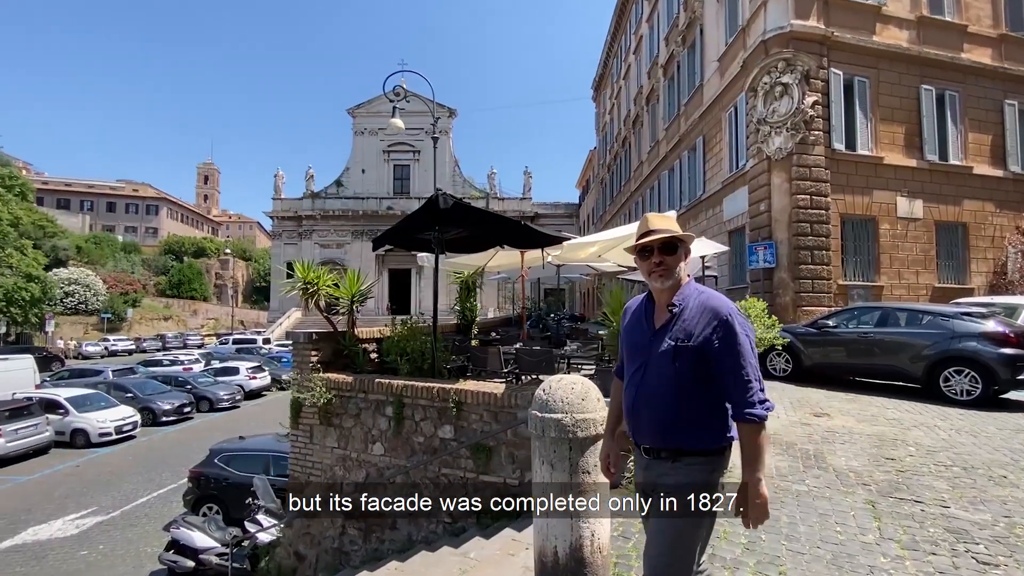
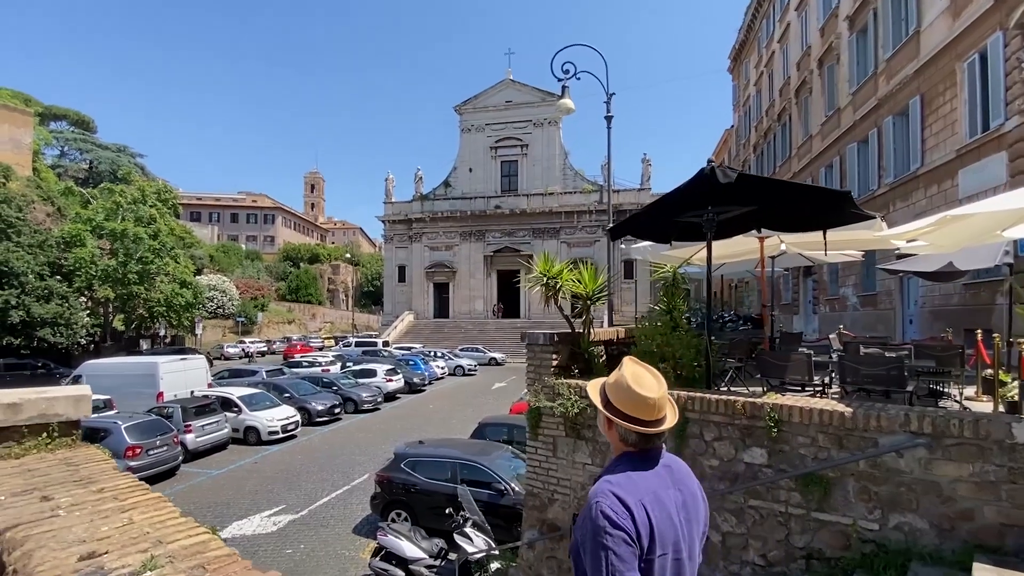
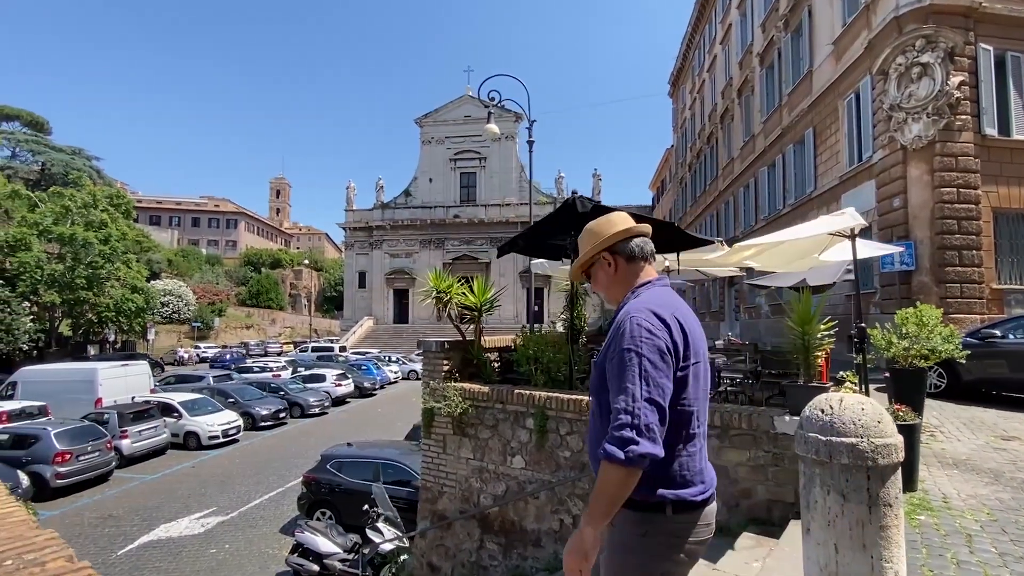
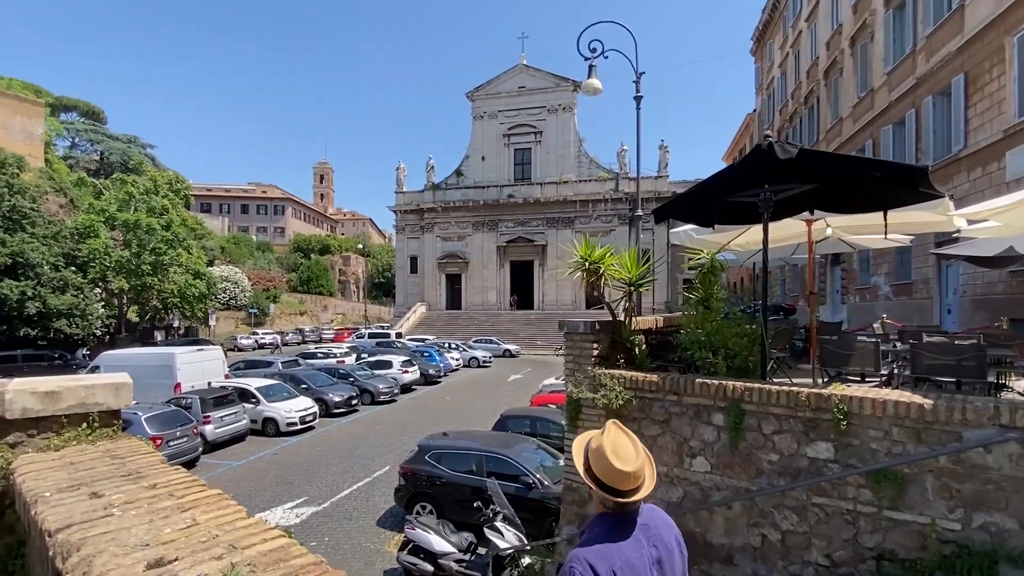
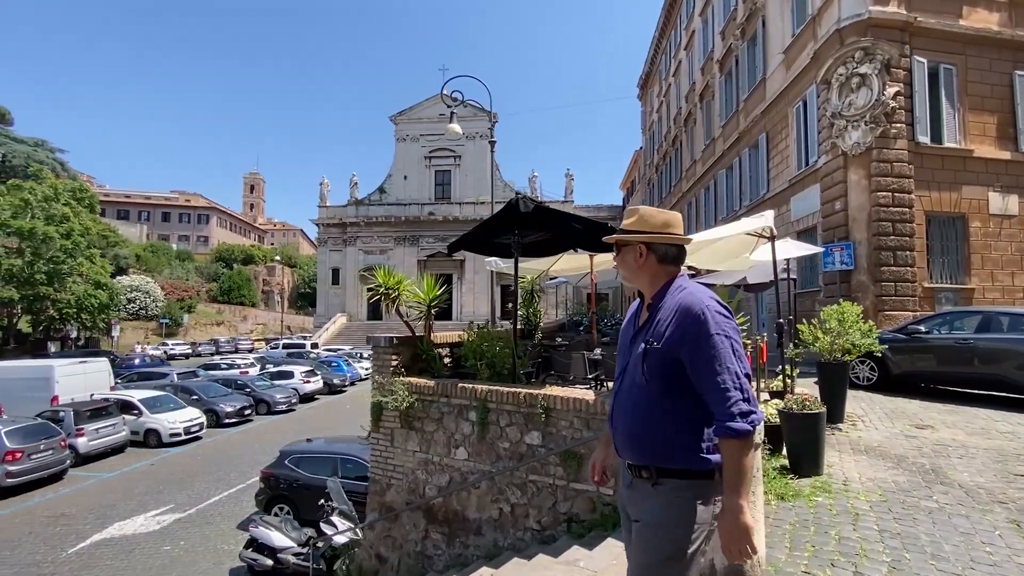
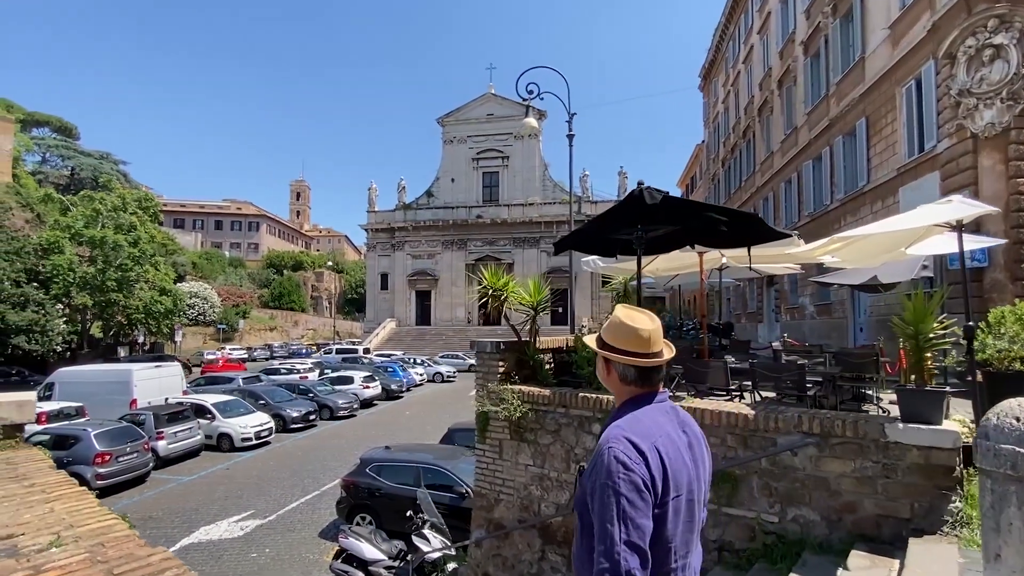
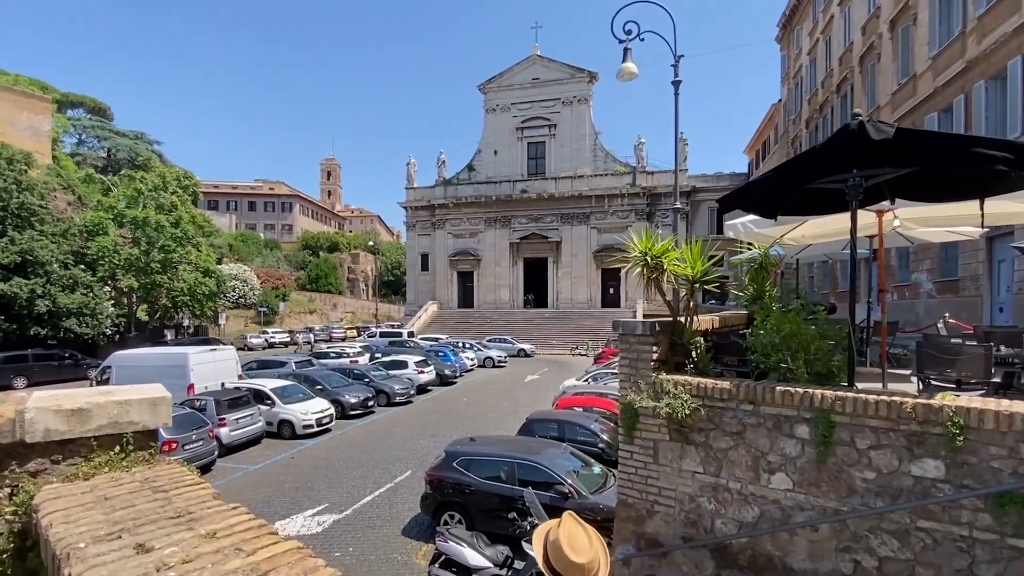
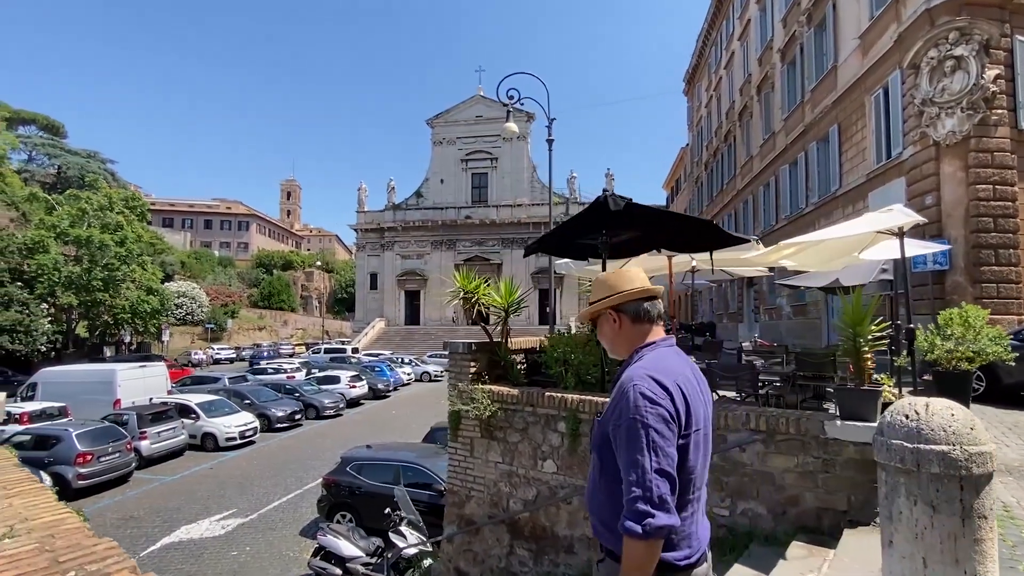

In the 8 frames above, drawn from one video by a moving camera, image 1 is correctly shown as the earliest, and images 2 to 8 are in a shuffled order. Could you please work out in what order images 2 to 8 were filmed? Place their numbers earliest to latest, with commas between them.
5, 3, 8, 6, 2, 4, 7
